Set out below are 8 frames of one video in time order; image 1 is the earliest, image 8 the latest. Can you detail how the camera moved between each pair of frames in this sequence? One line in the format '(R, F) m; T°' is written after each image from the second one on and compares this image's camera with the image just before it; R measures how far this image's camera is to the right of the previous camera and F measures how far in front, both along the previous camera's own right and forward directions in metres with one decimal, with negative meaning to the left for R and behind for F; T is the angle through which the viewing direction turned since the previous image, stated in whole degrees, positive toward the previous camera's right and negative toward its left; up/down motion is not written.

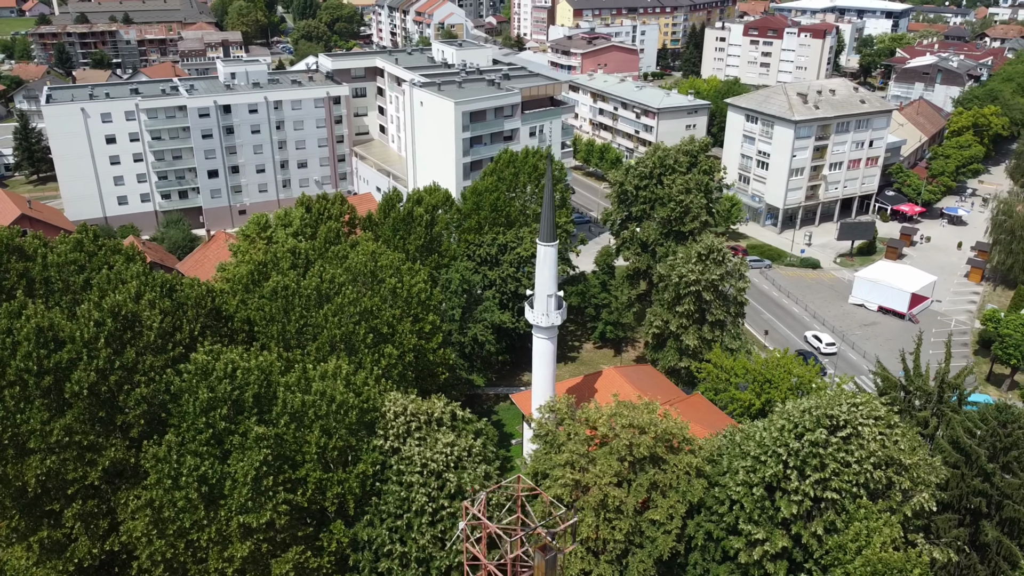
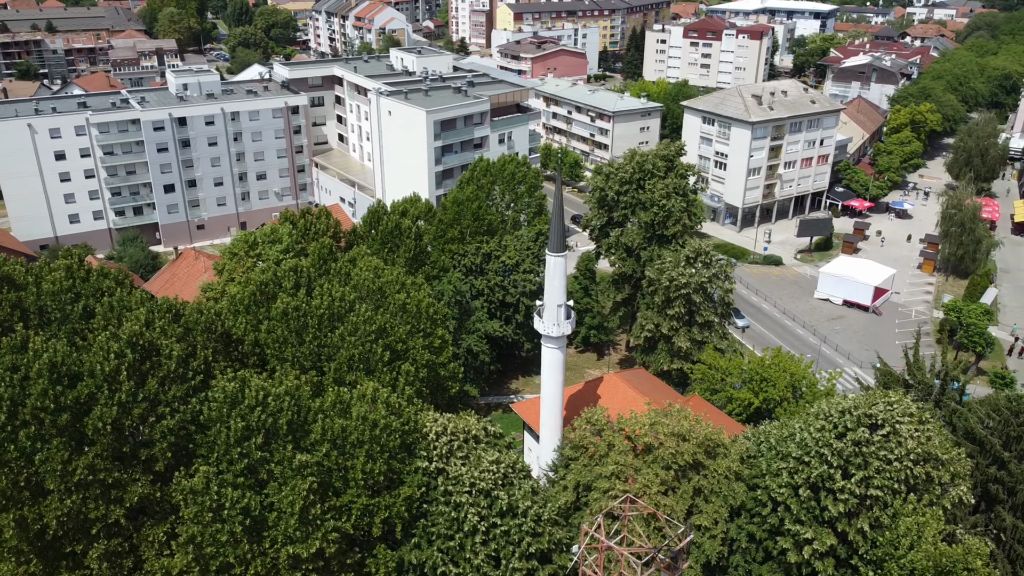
(-2.2, +0.1) m; +5°
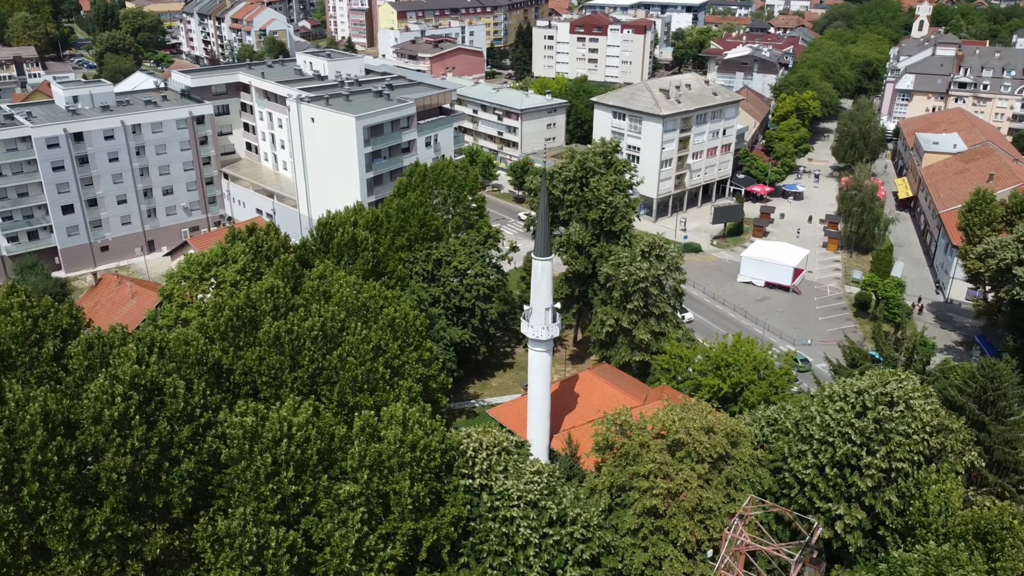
(-3.1, +0.3) m; +8°
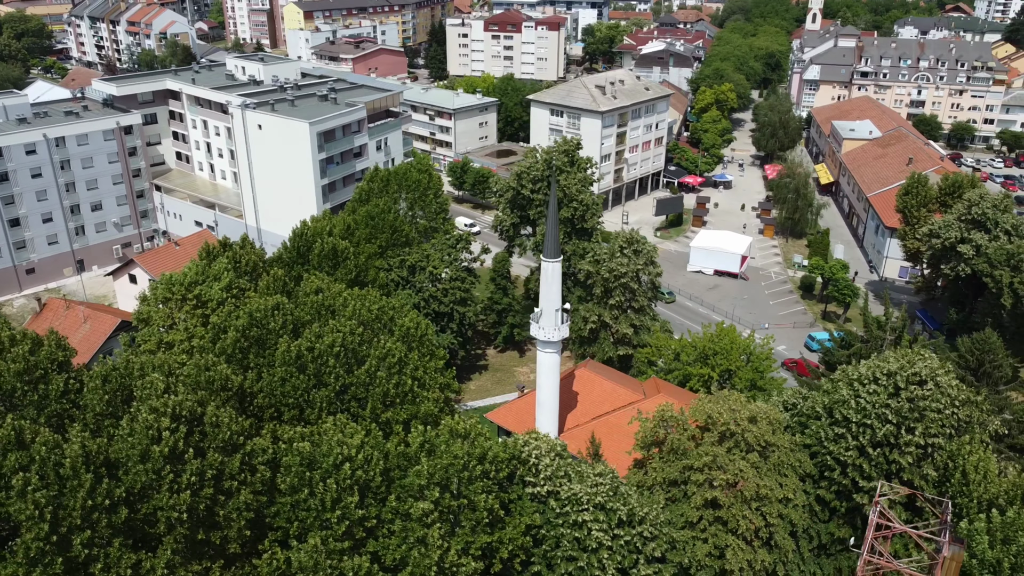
(-3.2, +0.3) m; +7°
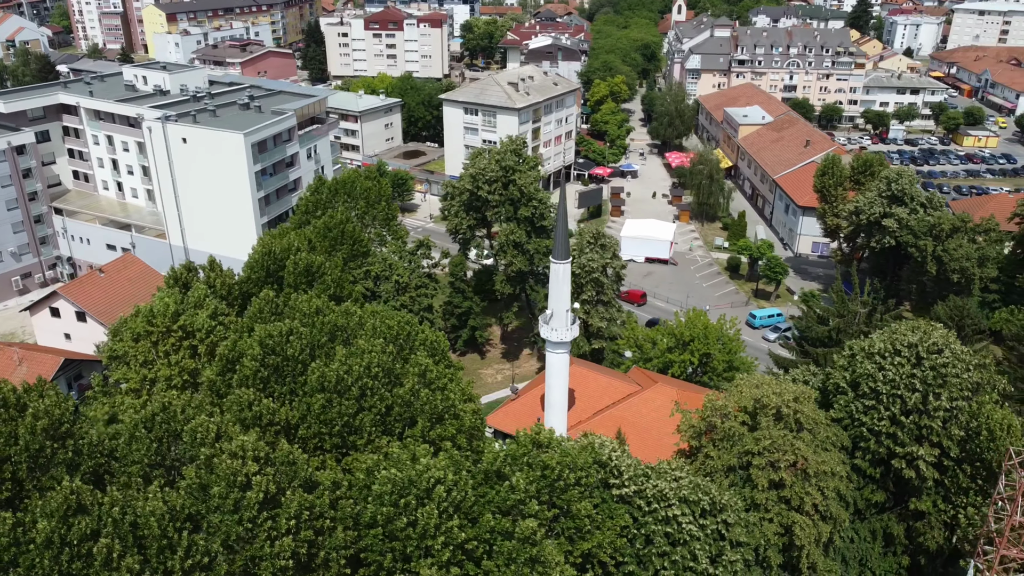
(-4.2, +0.4) m; +9°
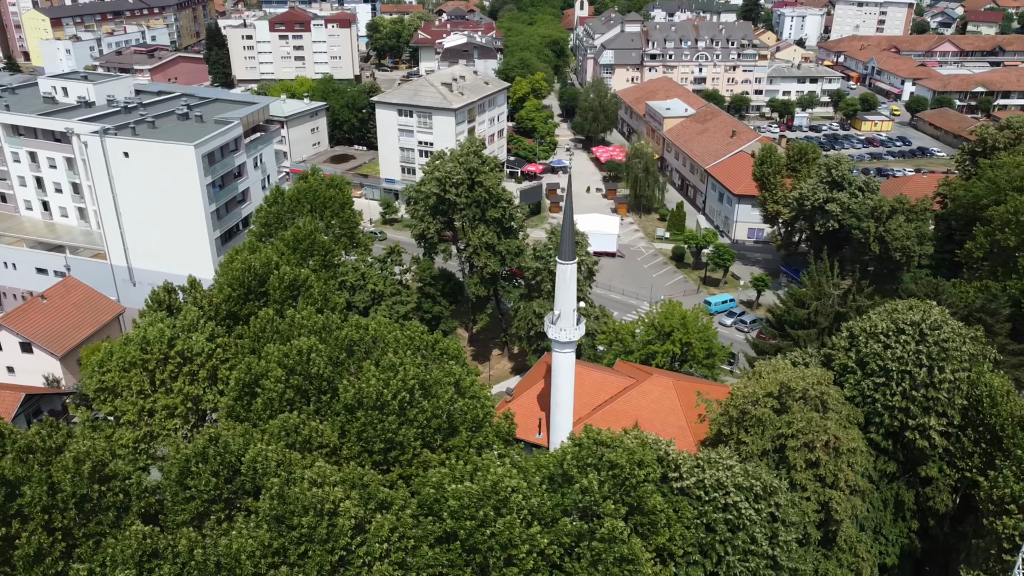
(-3.3, +0.1) m; +7°
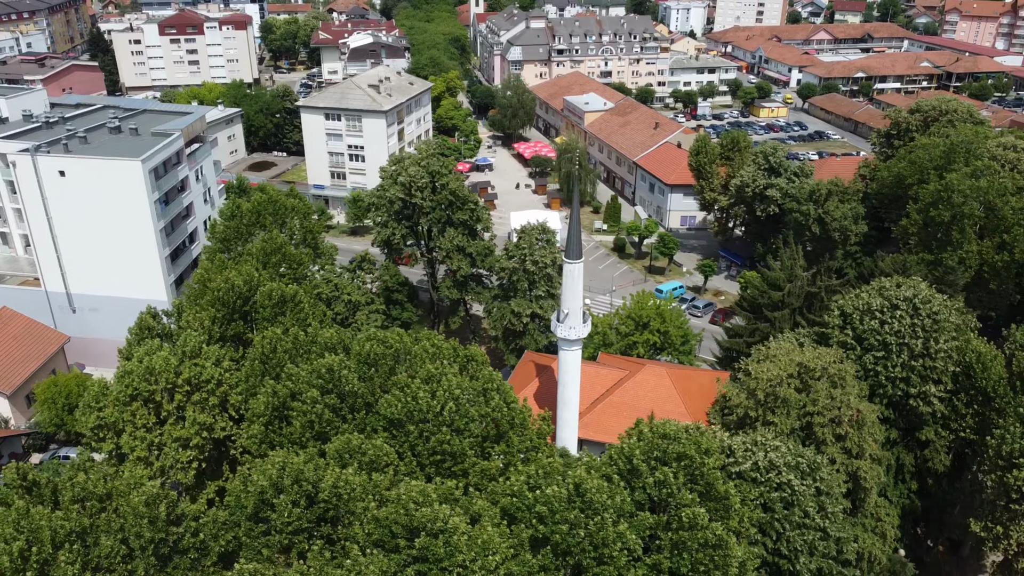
(-3.6, +0.1) m; +8°
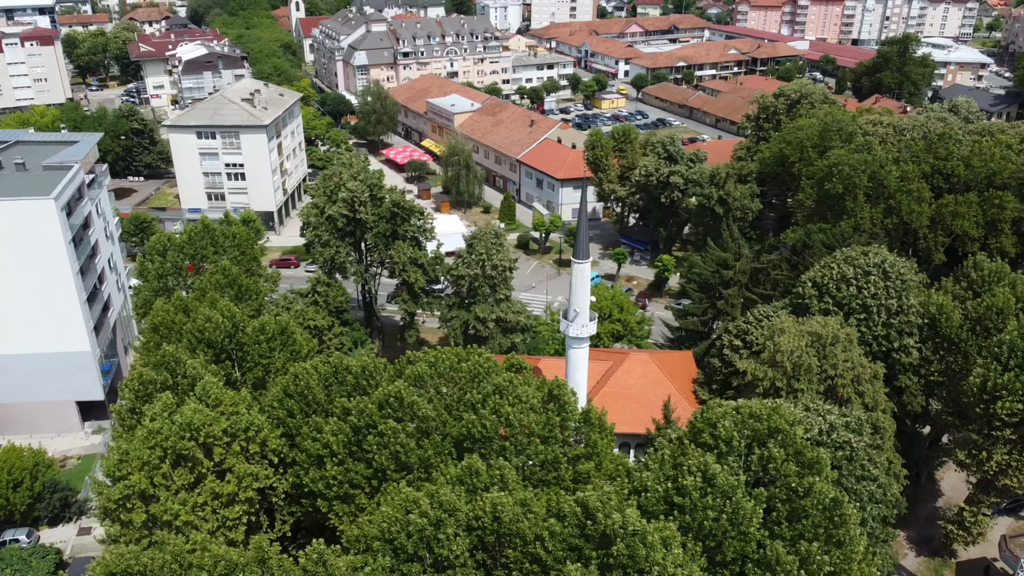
(-6.1, +0.5) m; +13°
